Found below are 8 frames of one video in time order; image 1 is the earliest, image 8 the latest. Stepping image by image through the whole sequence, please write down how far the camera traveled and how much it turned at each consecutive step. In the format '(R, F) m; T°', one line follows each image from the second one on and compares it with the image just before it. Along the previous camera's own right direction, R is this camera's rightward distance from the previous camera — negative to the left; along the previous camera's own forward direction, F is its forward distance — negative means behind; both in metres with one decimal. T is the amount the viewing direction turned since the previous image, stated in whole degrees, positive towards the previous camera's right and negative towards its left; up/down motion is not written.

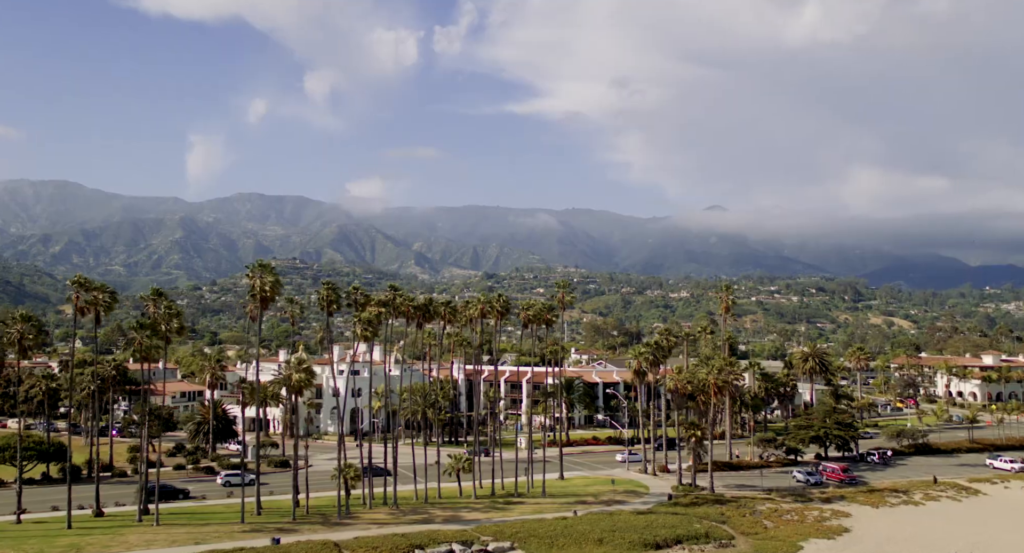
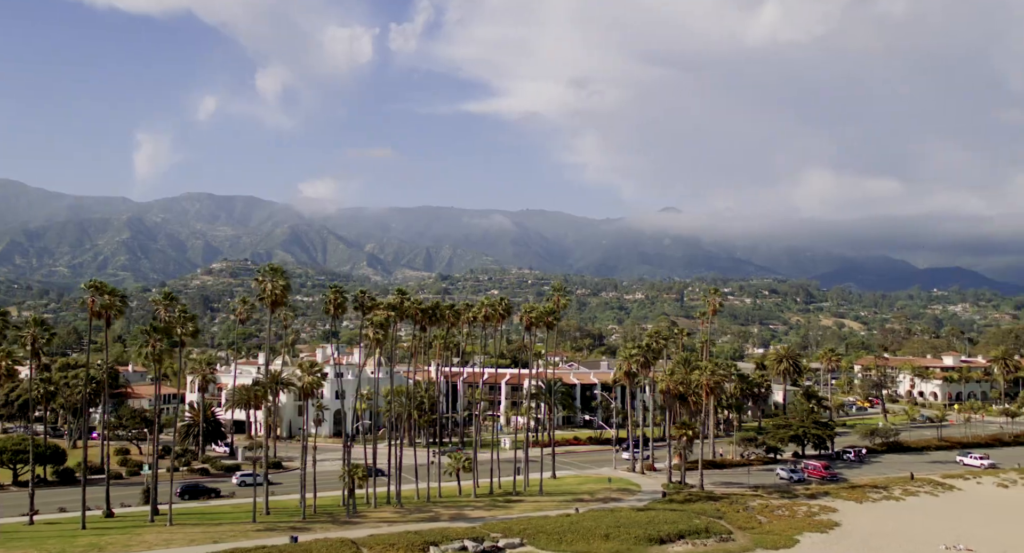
(-3.6, -2.0) m; +3°
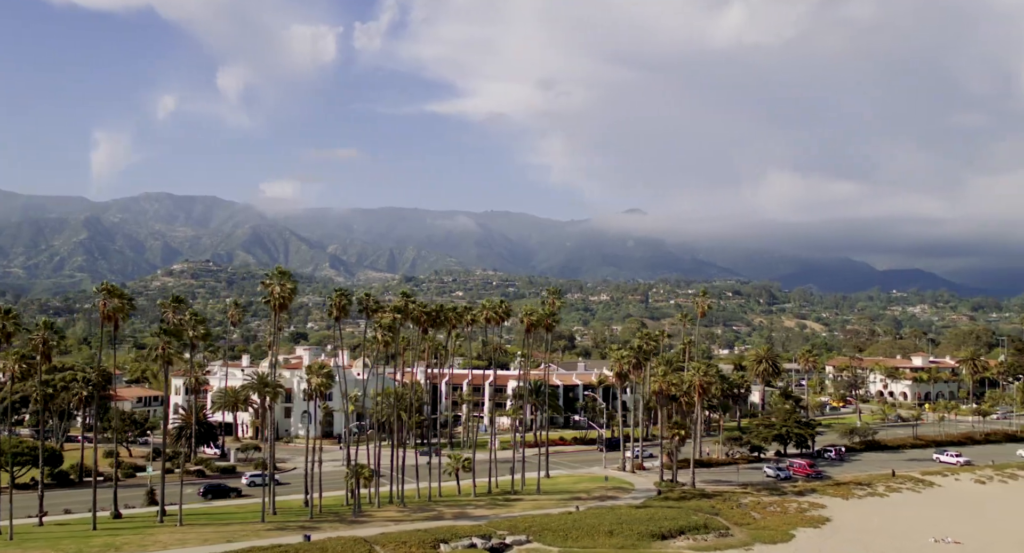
(-2.9, -1.6) m; +2°
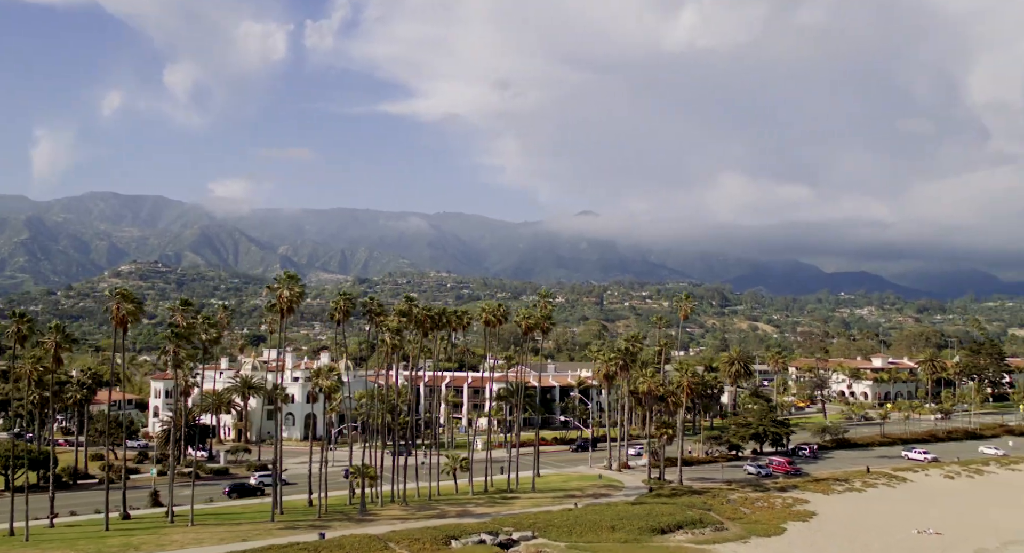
(-3.7, -2.1) m; +3°
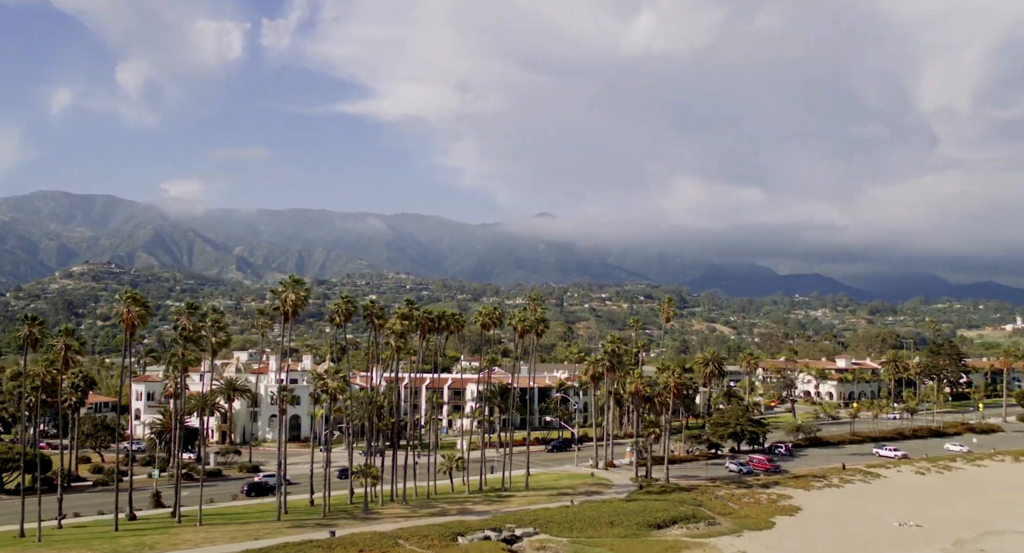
(-3.3, -2.1) m; +2°
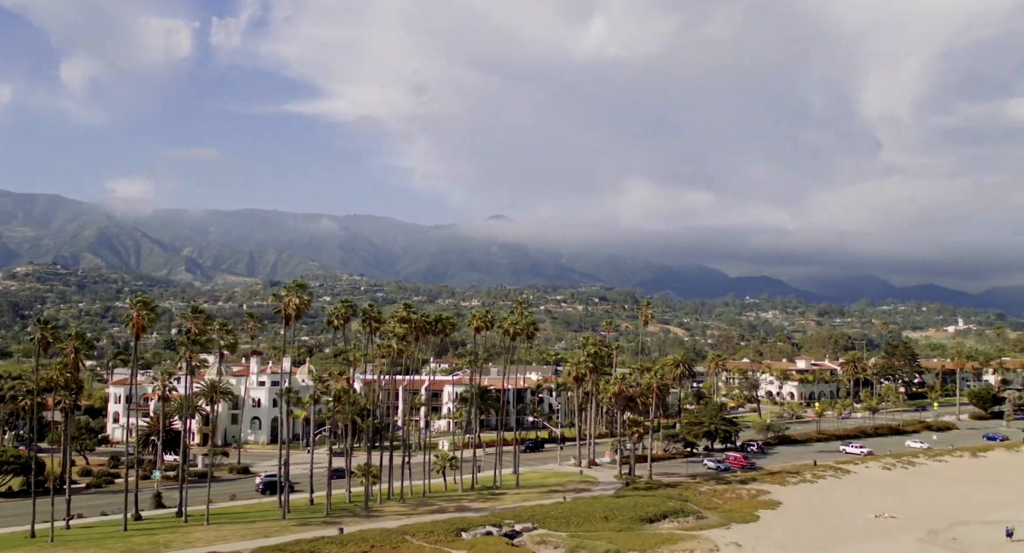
(-3.5, -2.6) m; +3°
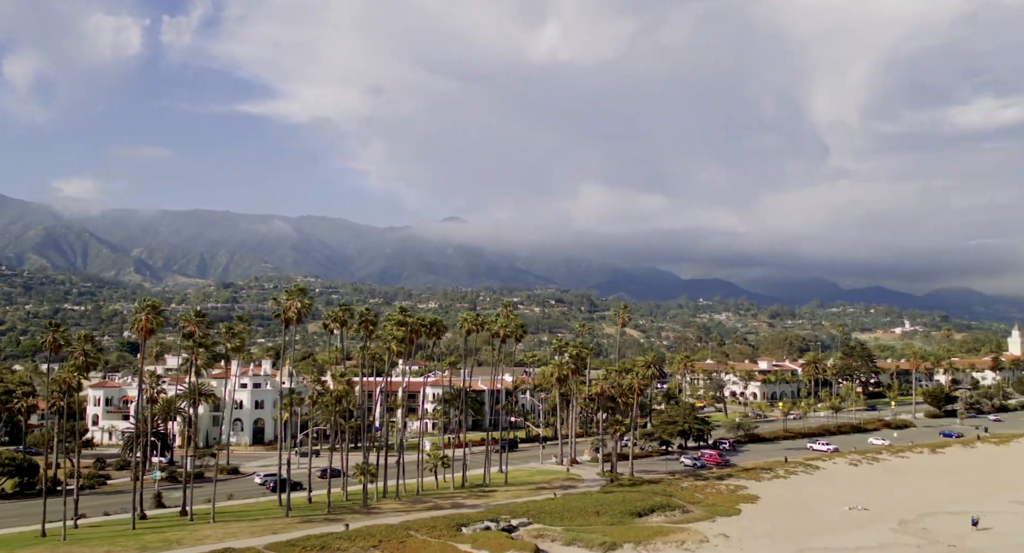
(-3.3, -2.9) m; +3°
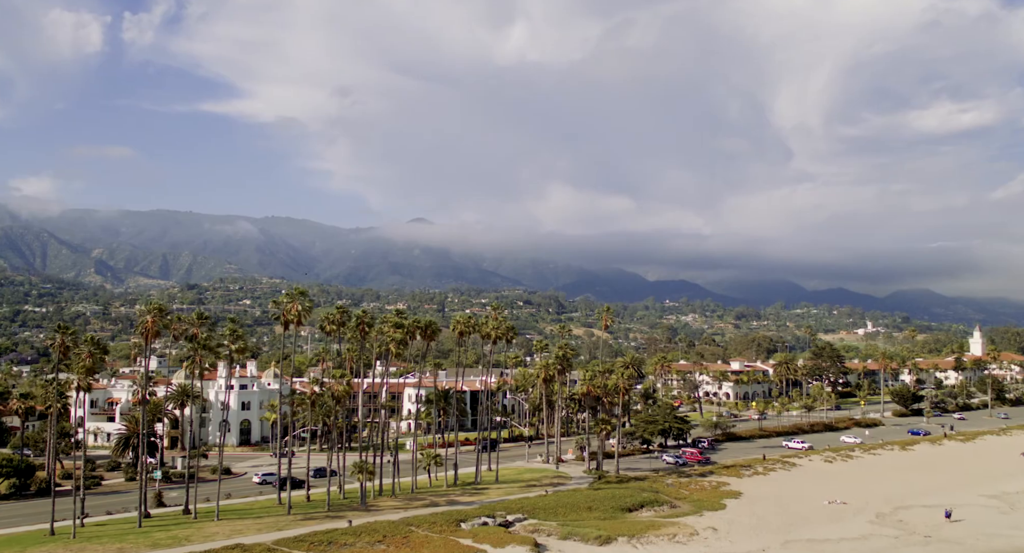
(-2.3, -2.5) m; +2°
